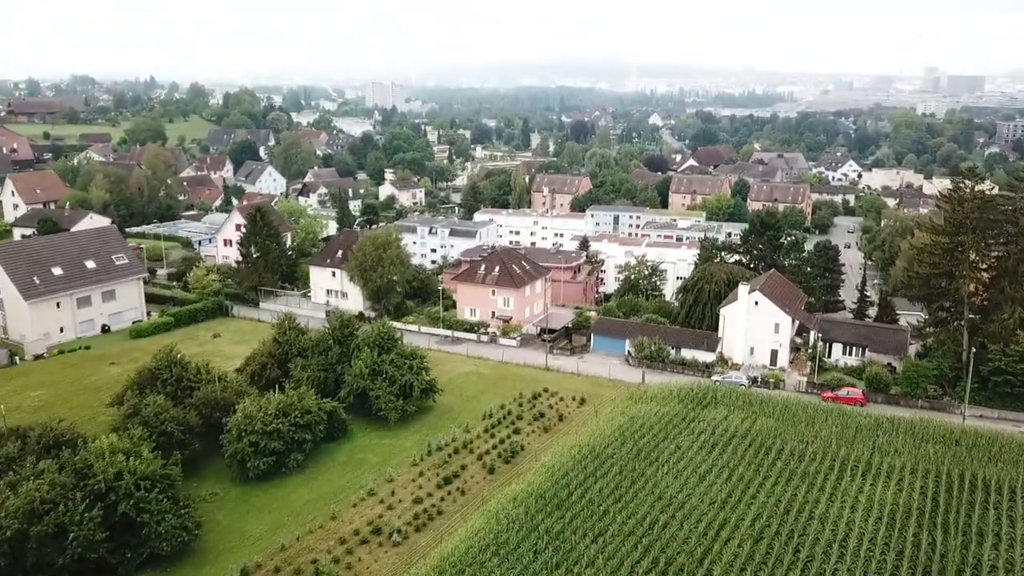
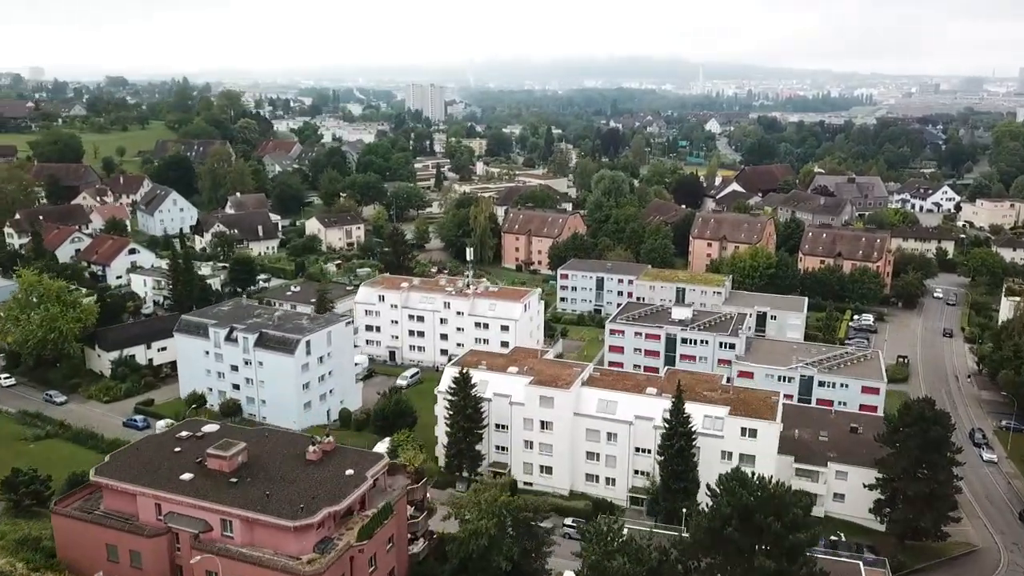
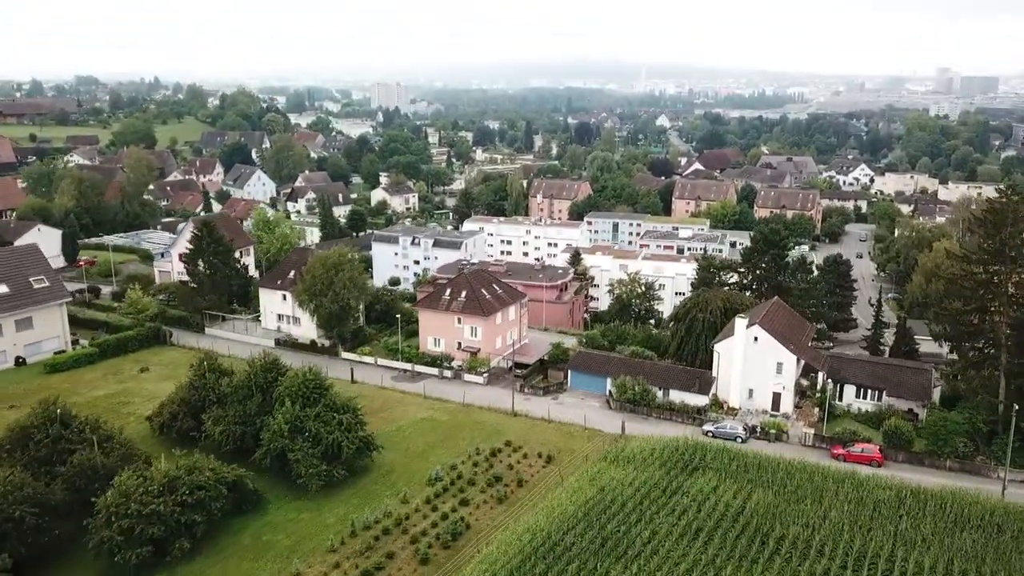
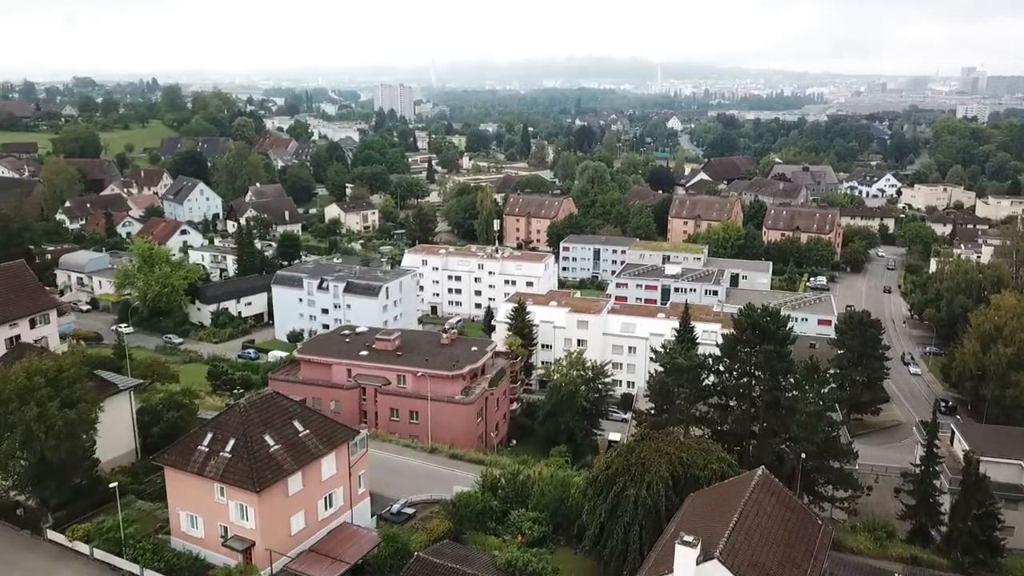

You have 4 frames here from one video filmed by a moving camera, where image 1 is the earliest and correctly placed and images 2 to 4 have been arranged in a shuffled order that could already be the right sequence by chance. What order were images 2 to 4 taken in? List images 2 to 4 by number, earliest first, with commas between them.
3, 4, 2
